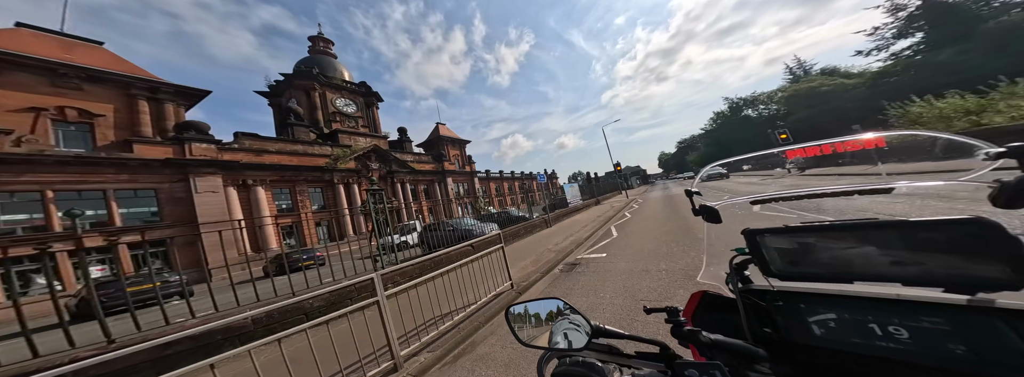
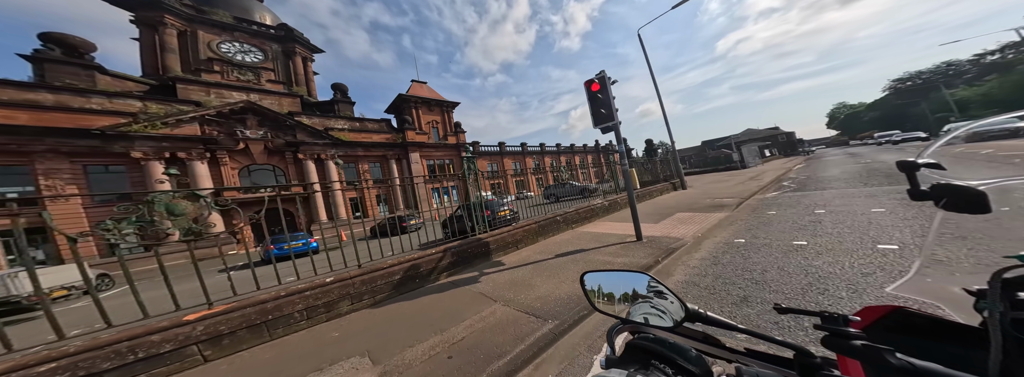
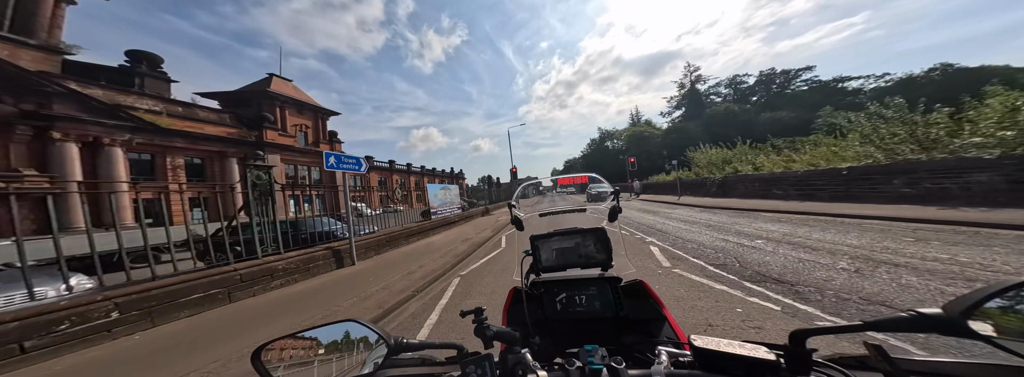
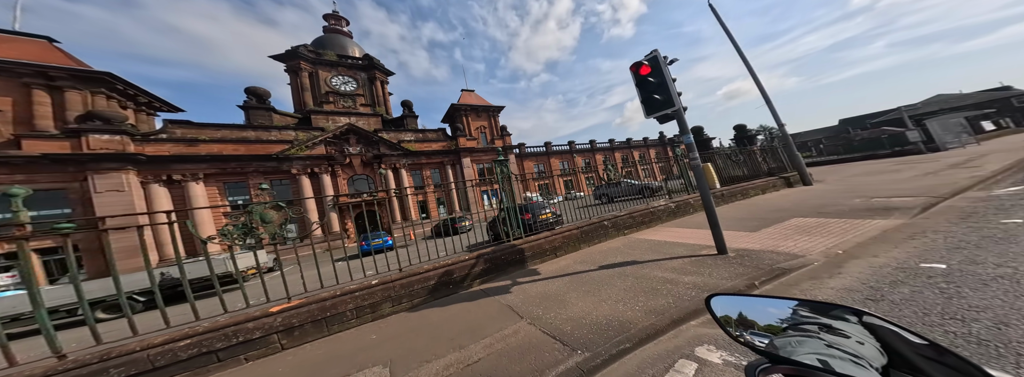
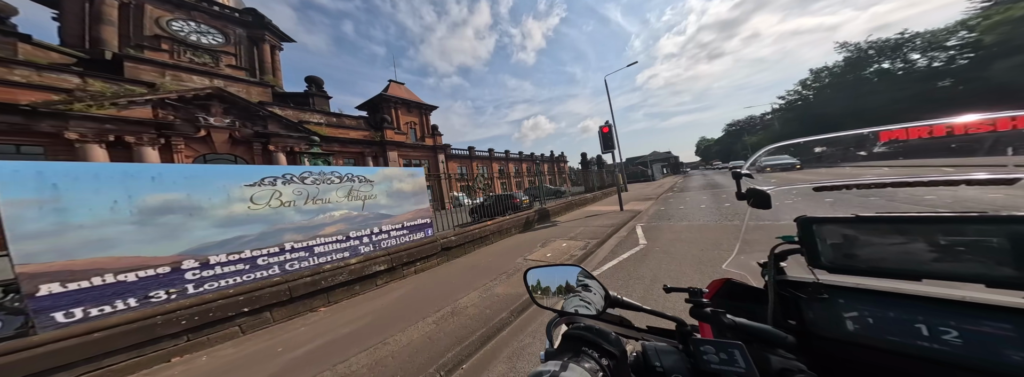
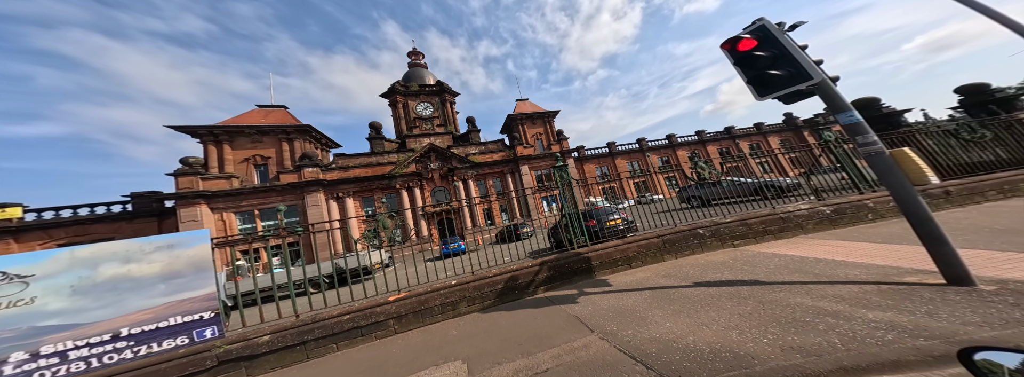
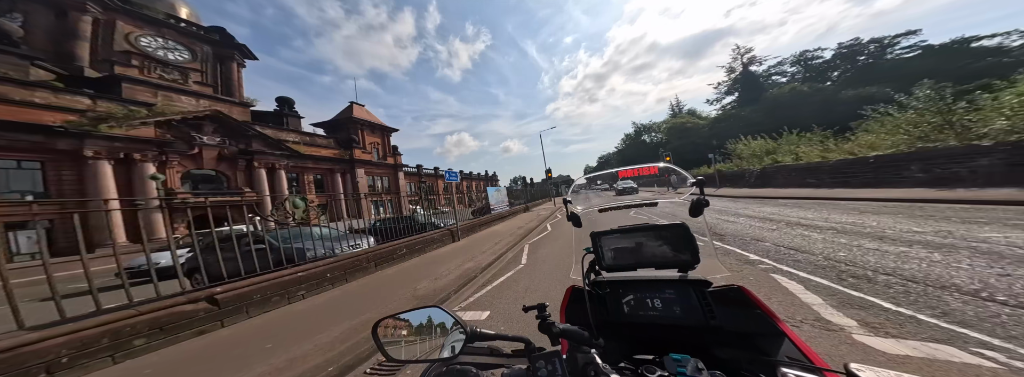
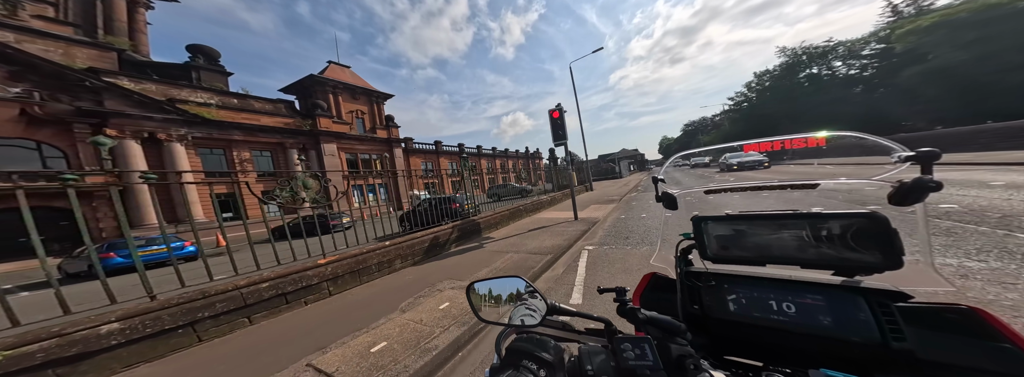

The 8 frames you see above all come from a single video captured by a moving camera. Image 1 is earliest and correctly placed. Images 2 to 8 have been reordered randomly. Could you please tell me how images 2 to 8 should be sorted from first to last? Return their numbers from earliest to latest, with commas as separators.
7, 3, 5, 8, 2, 4, 6
